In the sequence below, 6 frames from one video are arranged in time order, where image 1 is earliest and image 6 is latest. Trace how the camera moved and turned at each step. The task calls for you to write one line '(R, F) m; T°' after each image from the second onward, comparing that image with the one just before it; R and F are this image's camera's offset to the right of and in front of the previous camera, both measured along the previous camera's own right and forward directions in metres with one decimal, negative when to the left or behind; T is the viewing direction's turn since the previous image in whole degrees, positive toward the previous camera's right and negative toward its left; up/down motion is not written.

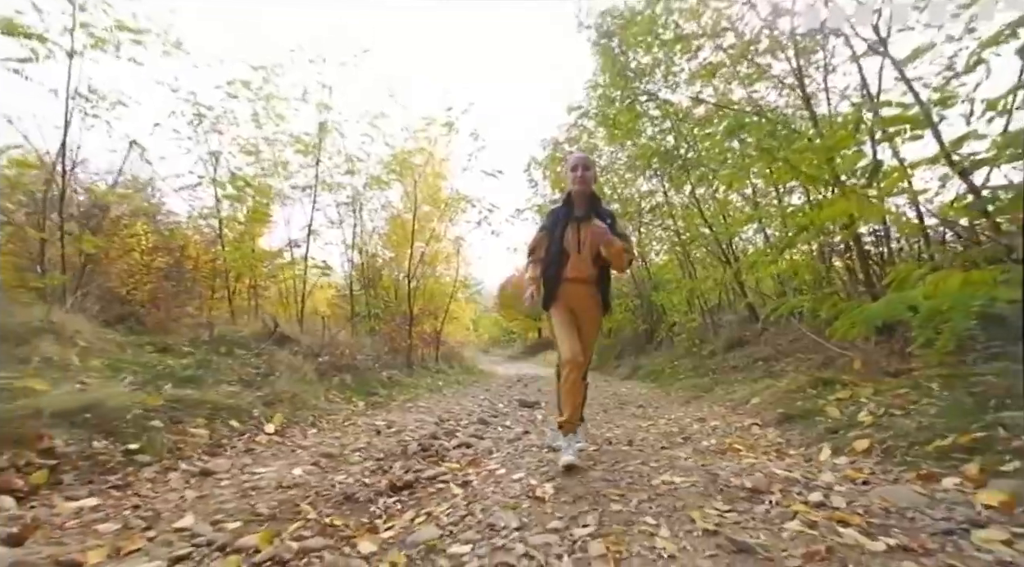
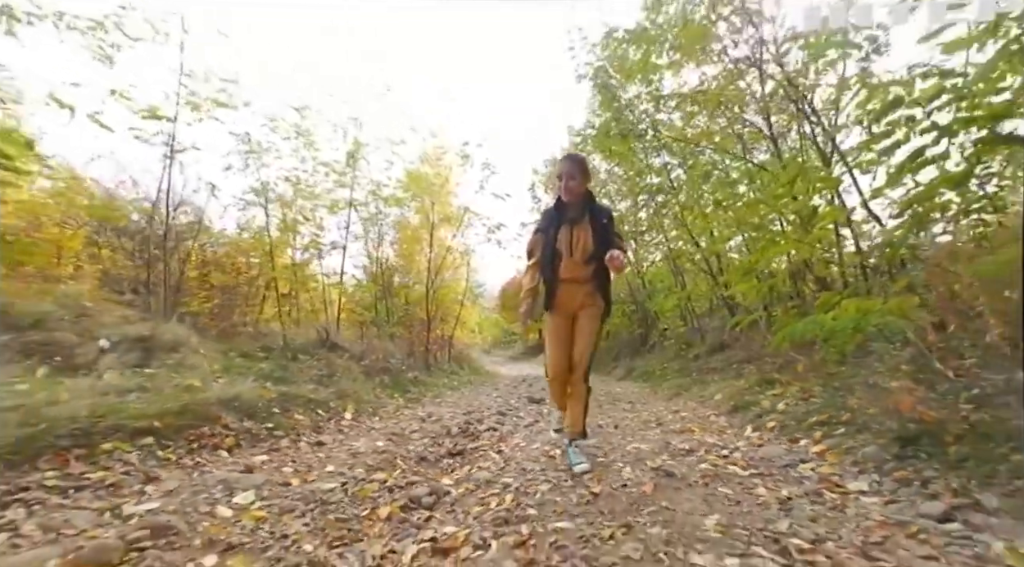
(-0.2, -1.1) m; 0°
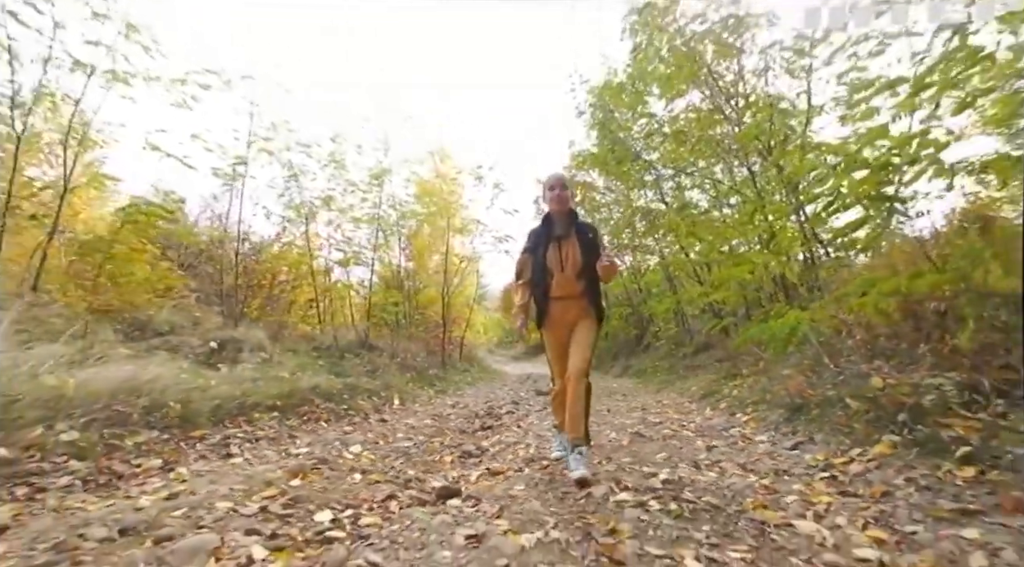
(-0.2, -1.2) m; 0°
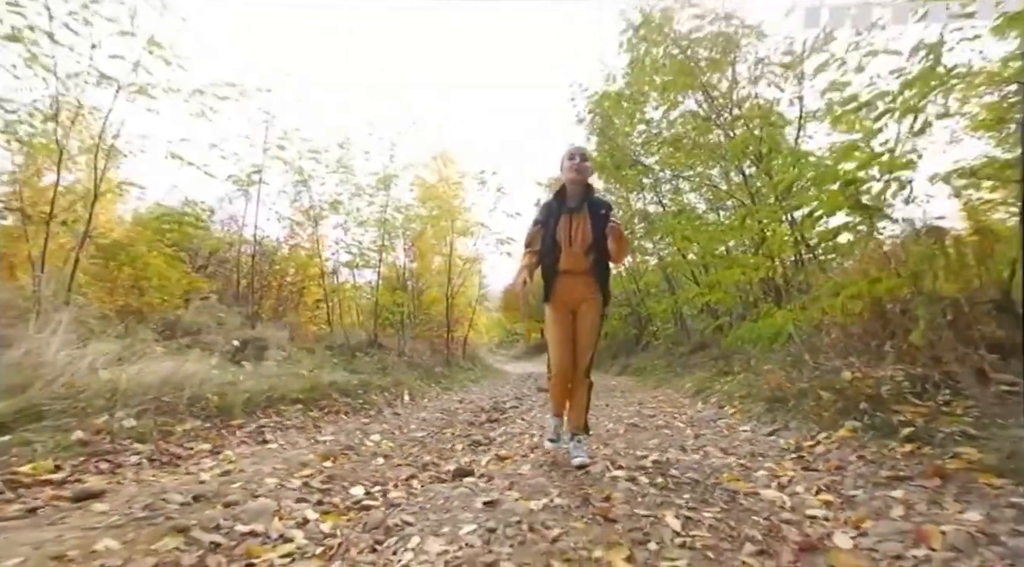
(0.0, -0.3) m; 0°
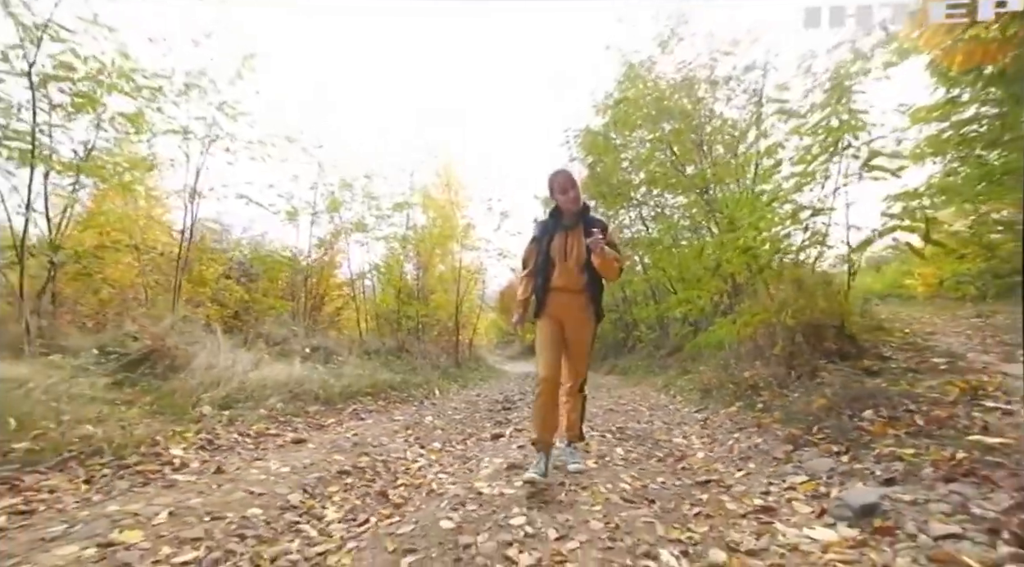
(-0.2, -1.6) m; +1°
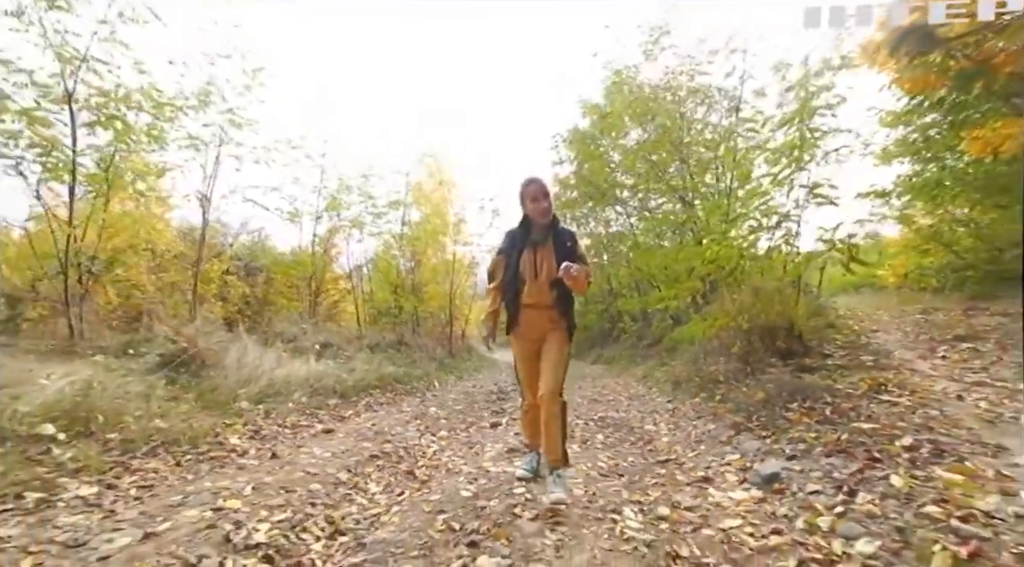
(-0.1, -0.6) m; +2°
